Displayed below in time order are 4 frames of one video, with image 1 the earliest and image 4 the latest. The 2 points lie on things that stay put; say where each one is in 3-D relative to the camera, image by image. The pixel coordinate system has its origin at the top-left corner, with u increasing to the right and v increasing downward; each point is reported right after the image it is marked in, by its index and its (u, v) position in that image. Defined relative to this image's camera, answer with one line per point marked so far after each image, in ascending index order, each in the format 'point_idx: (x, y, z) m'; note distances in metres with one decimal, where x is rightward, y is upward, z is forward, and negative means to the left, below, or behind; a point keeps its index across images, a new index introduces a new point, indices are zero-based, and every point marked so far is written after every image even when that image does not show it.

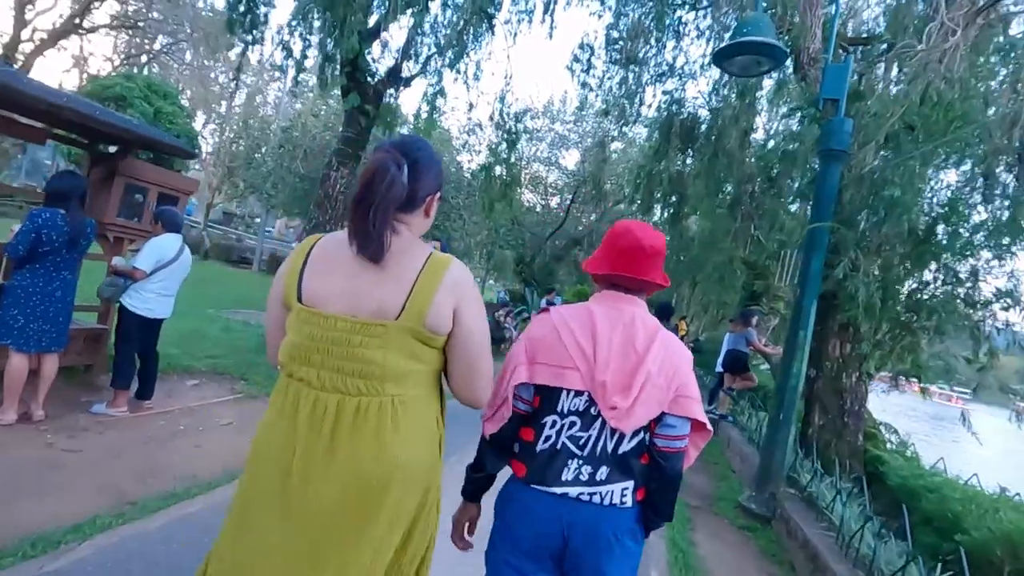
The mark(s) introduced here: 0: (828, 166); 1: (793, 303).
0: (+3.0, +1.1, +5.0) m
1: (+2.6, -0.1, +5.0) m
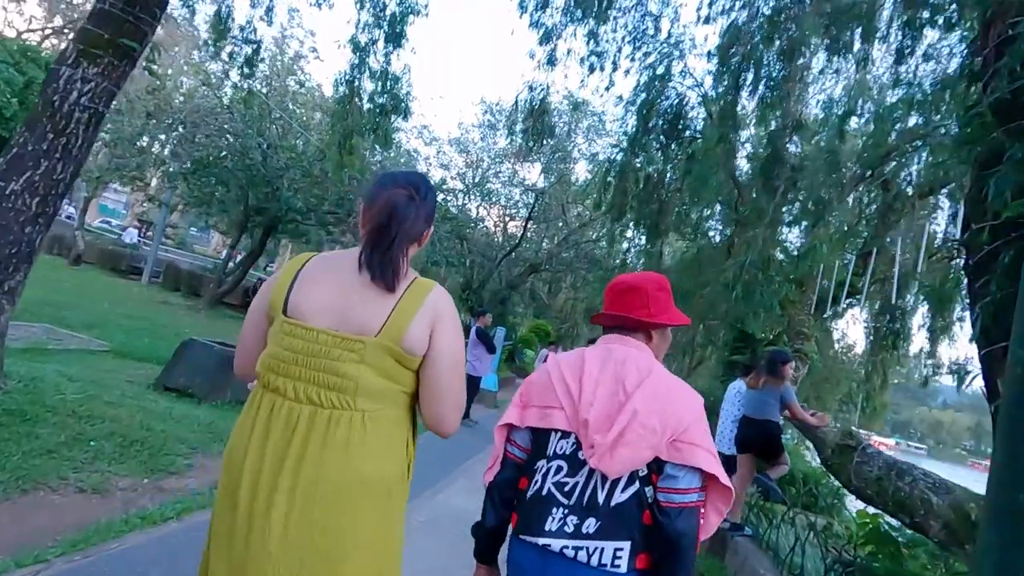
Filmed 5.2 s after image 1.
0: (+2.1, +1.1, +1.9) m
1: (+1.8, -0.1, +1.8) m
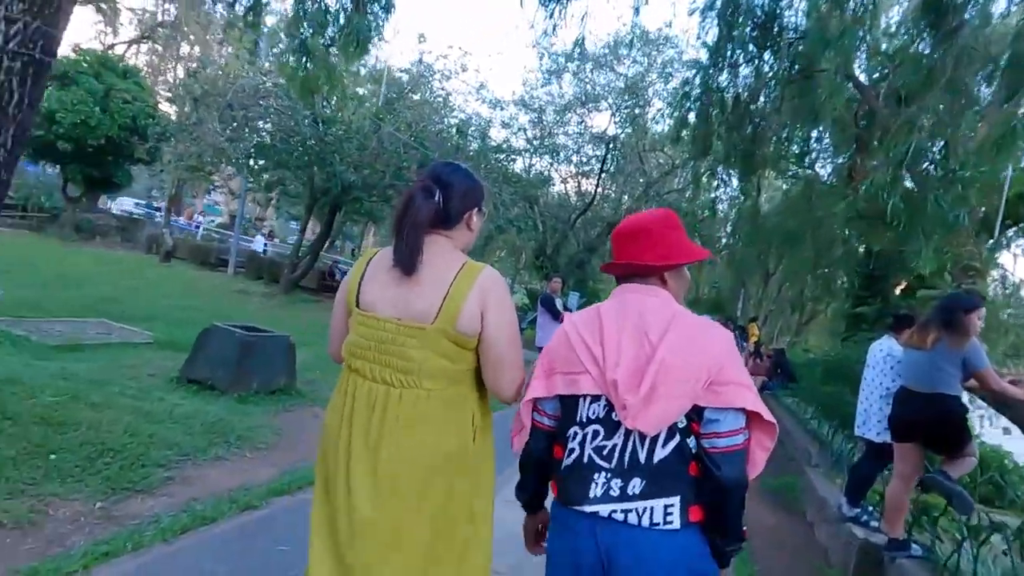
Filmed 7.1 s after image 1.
0: (+1.8, +1.5, +0.3) m
1: (+1.6, +0.2, +0.4) m
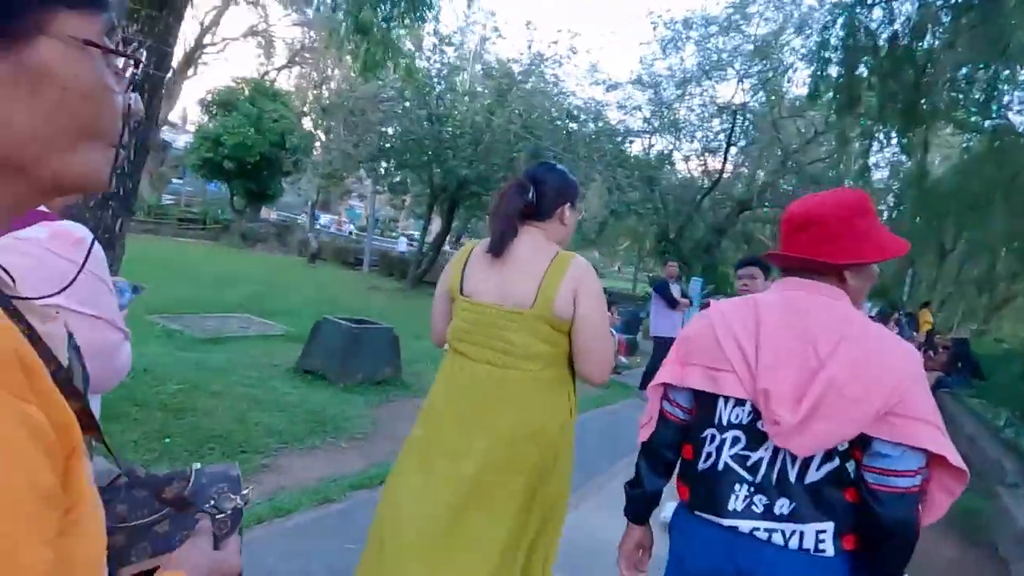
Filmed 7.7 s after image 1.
0: (+1.5, +1.6, -0.5) m
1: (+1.3, +0.3, -0.3) m
